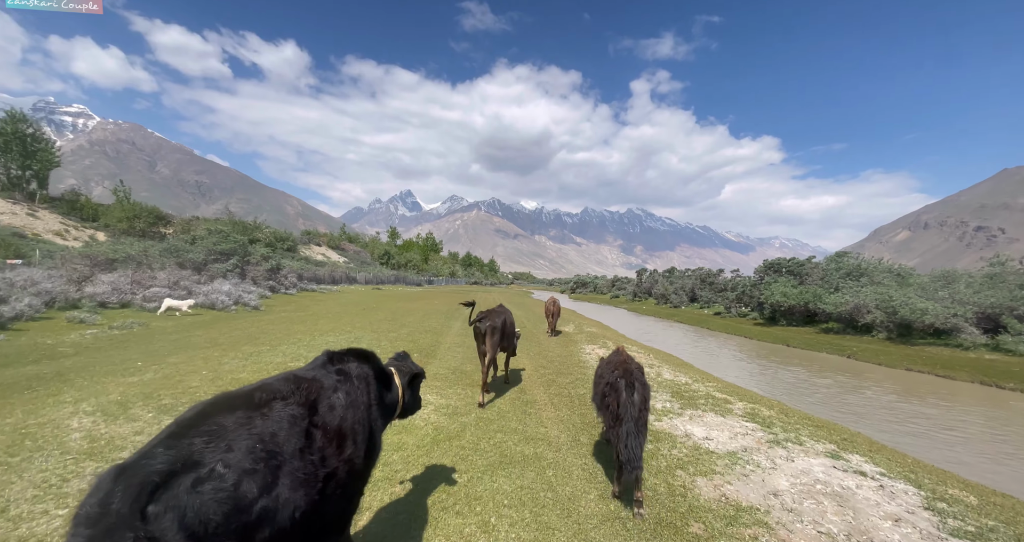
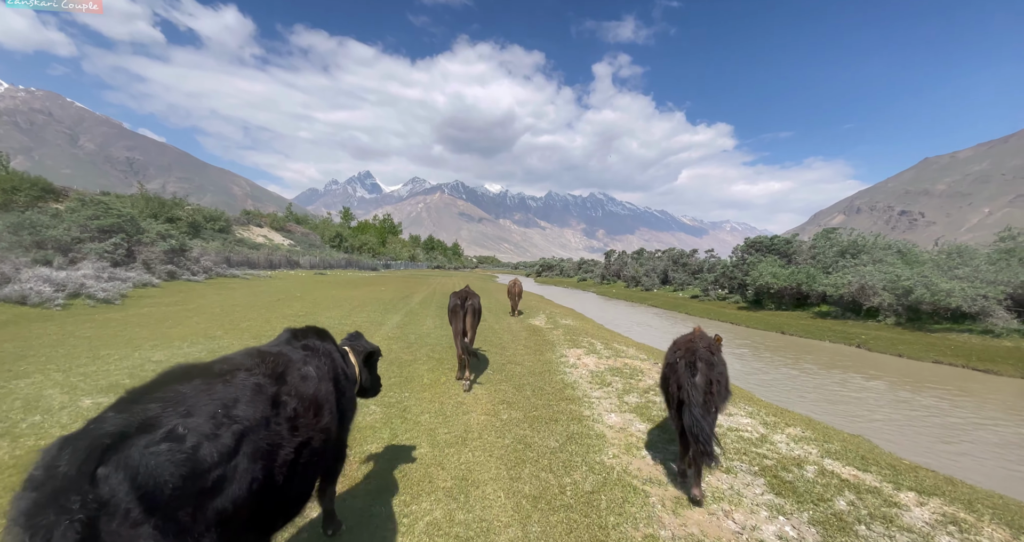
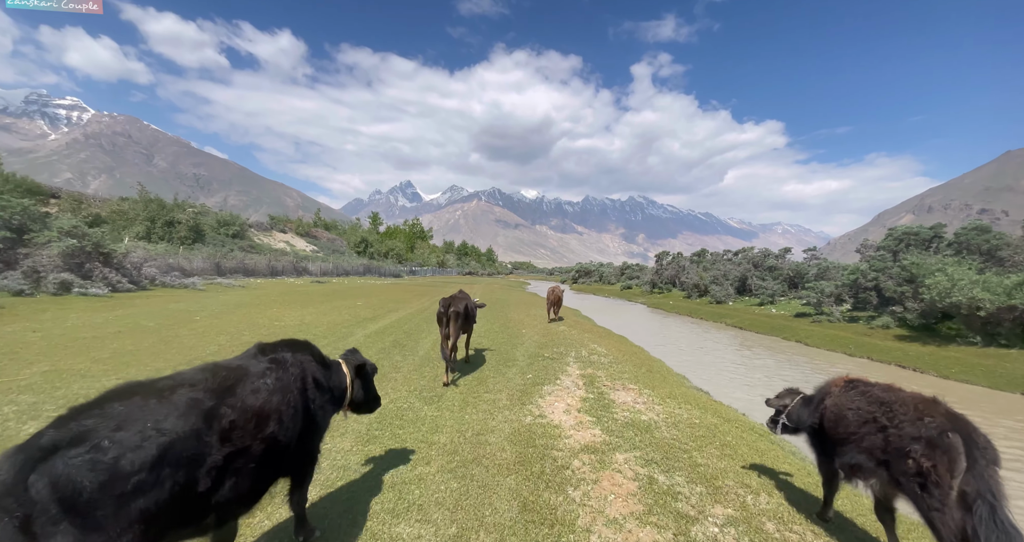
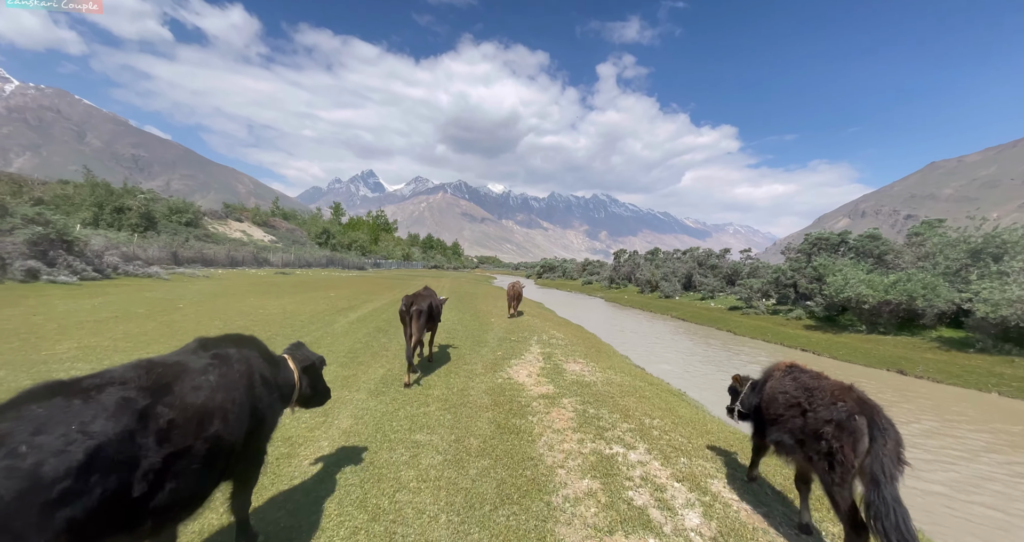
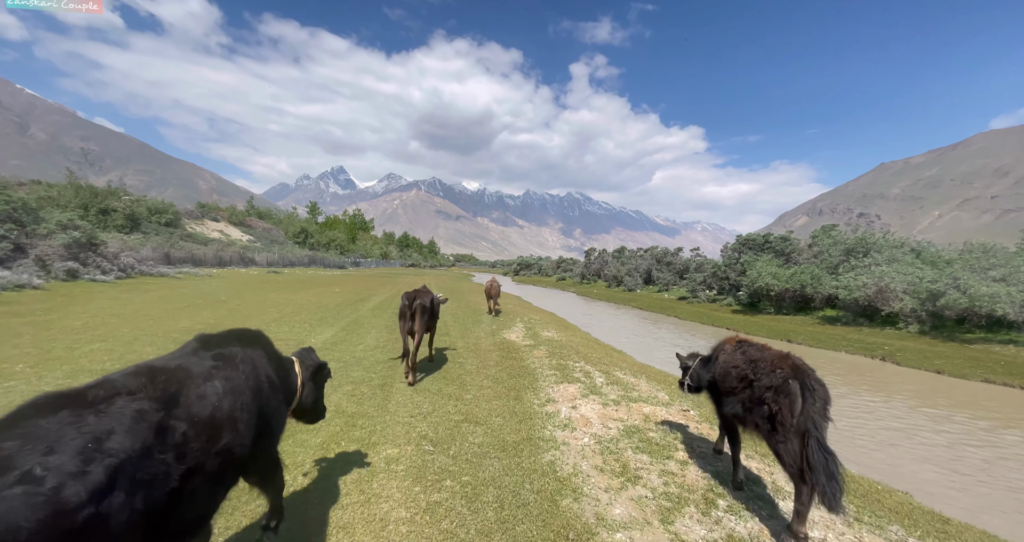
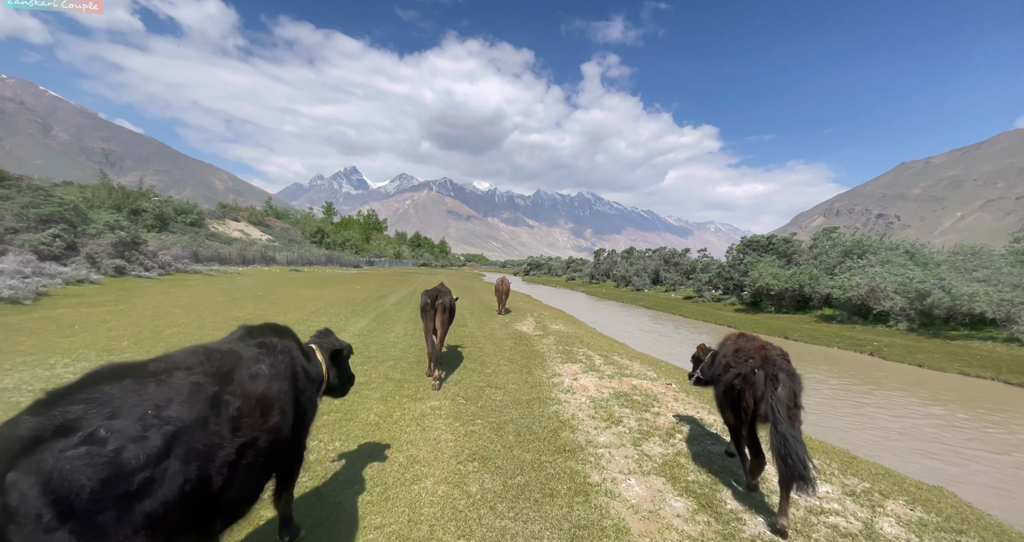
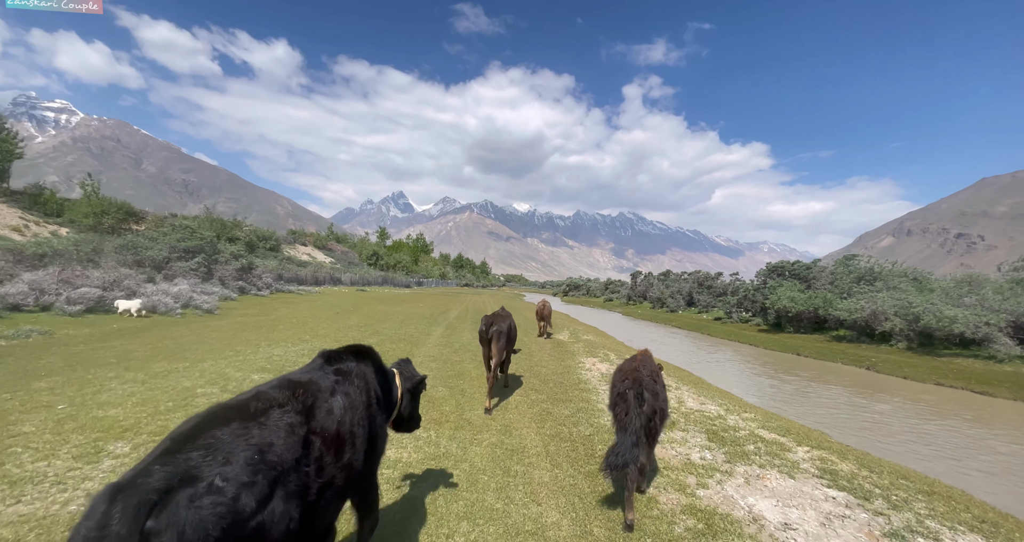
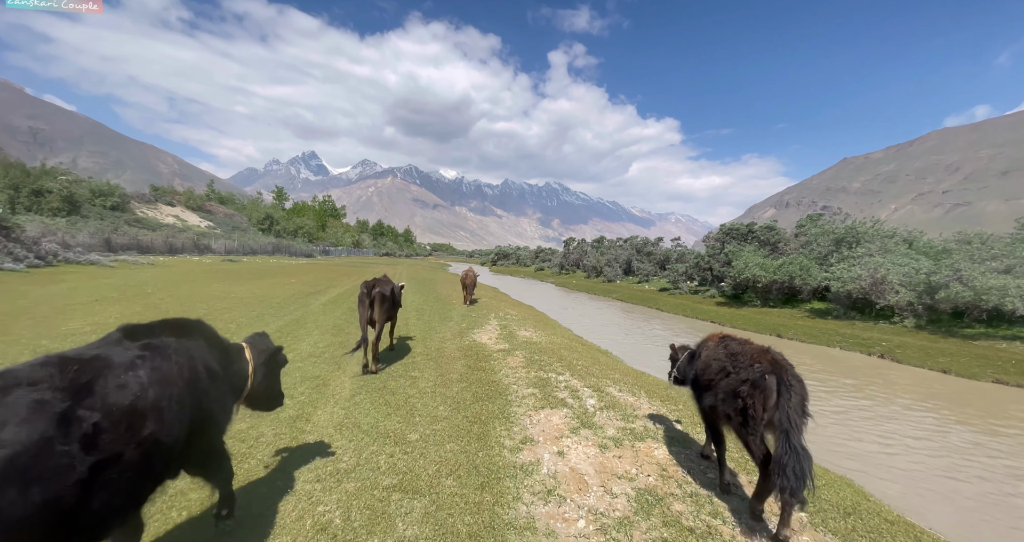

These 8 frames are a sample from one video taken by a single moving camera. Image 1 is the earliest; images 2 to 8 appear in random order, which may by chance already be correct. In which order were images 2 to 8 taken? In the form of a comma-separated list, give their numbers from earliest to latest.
7, 2, 6, 5, 8, 4, 3
